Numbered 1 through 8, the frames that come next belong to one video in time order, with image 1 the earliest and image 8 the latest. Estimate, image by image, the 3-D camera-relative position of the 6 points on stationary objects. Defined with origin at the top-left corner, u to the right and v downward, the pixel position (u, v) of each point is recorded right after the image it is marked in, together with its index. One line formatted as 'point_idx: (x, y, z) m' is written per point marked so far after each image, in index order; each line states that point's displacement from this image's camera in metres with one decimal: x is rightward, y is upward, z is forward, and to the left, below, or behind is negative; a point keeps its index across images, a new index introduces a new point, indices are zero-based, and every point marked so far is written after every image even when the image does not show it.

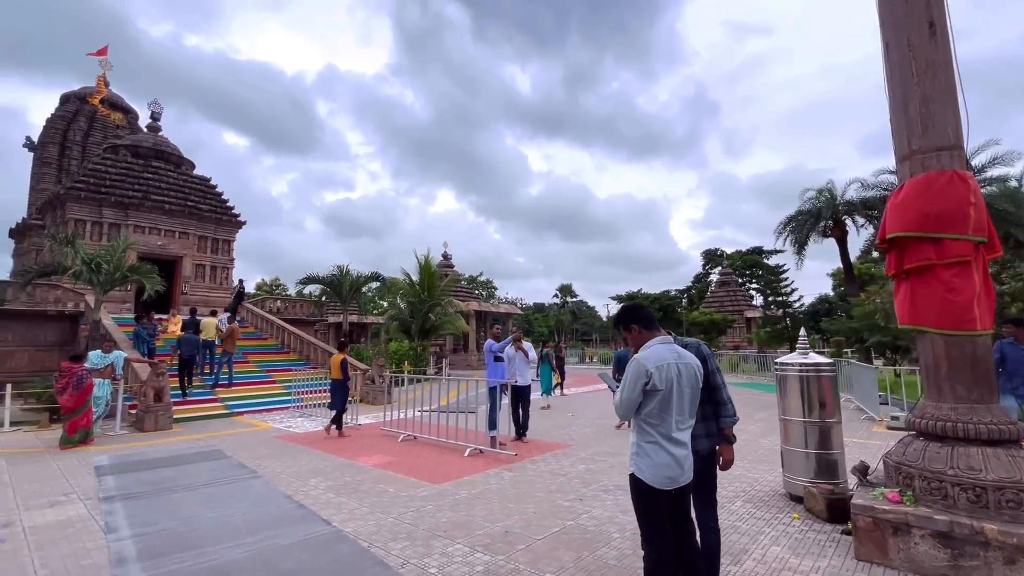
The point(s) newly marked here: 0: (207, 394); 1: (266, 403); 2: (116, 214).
0: (-7.6, -2.6, +12.0) m
1: (-6.2, -2.9, +12.2) m
2: (-16.6, +3.1, +20.1) m
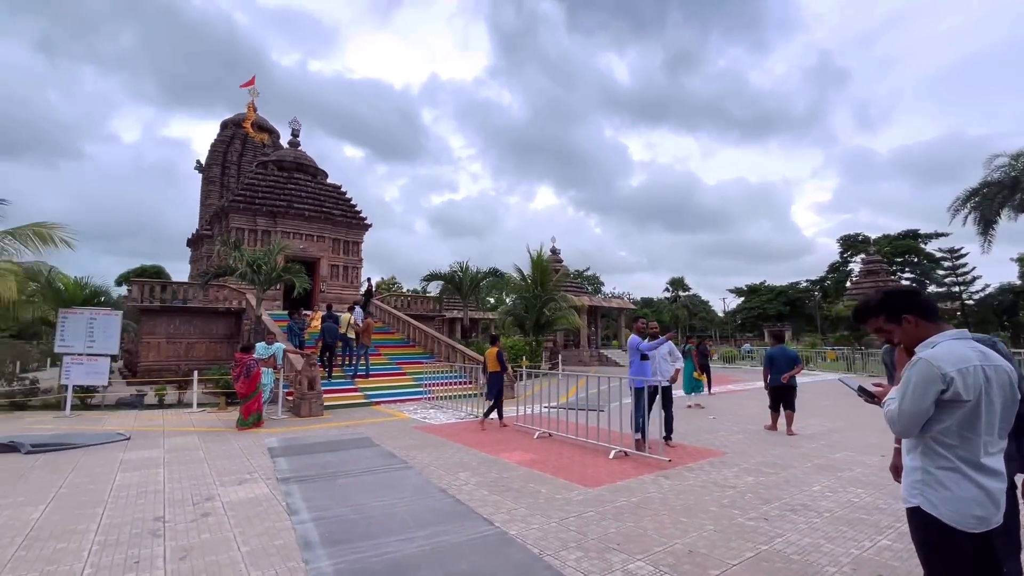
0: (-4.4, -2.6, +12.9) m
1: (-3.0, -2.8, +12.9) m
2: (-11.5, +3.1, +22.7) m
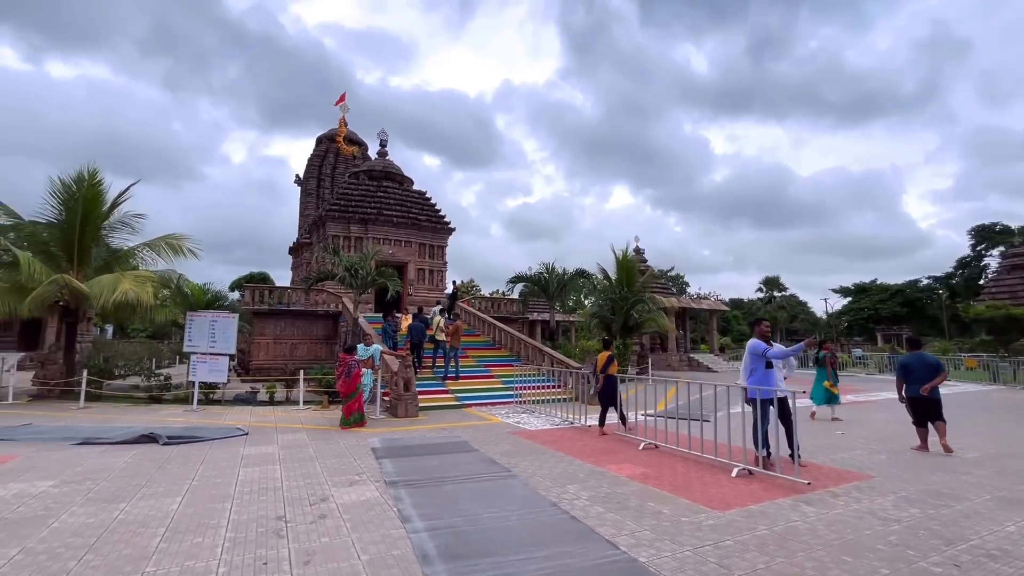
0: (-2.0, -2.6, +13.1) m
1: (-0.6, -2.9, +12.8) m
2: (-7.6, +2.9, +23.8) m
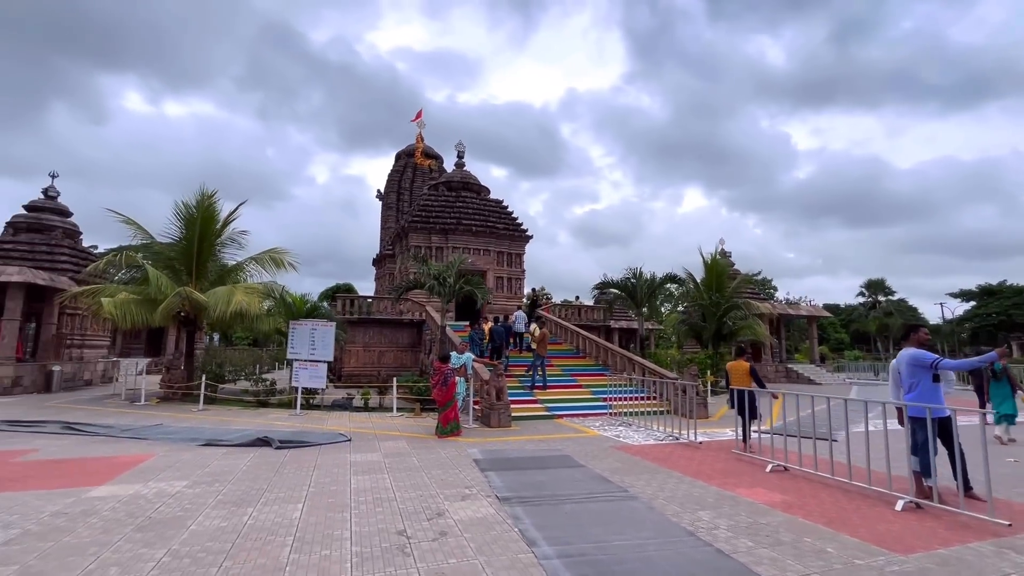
0: (+0.4, -2.8, +12.8) m
1: (+1.8, -3.1, +12.3) m
2: (-3.6, +2.5, +24.3) m
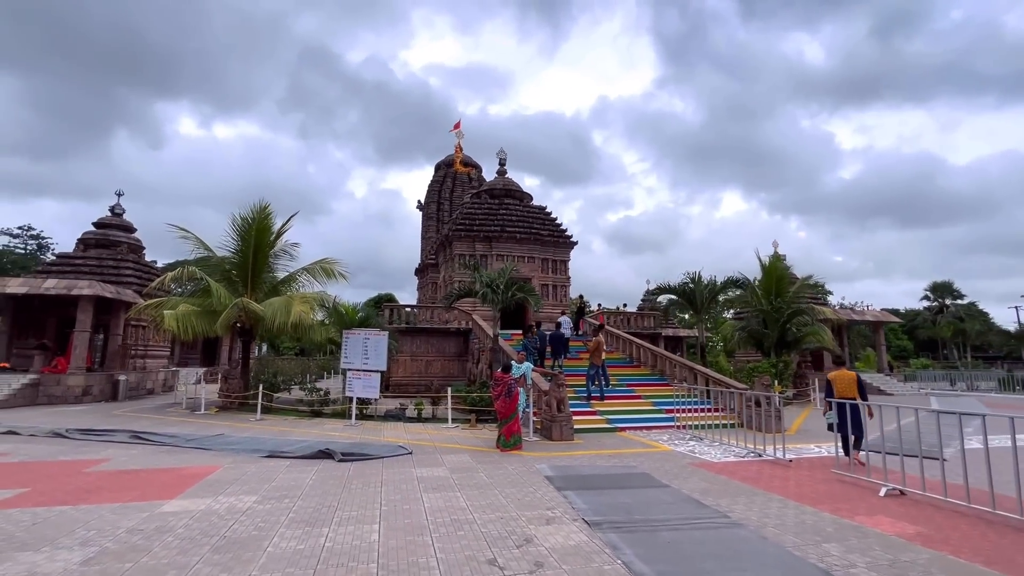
0: (+1.9, -3.0, +12.3) m
1: (+3.2, -3.2, +11.7) m
2: (-1.4, +2.1, +24.2) m
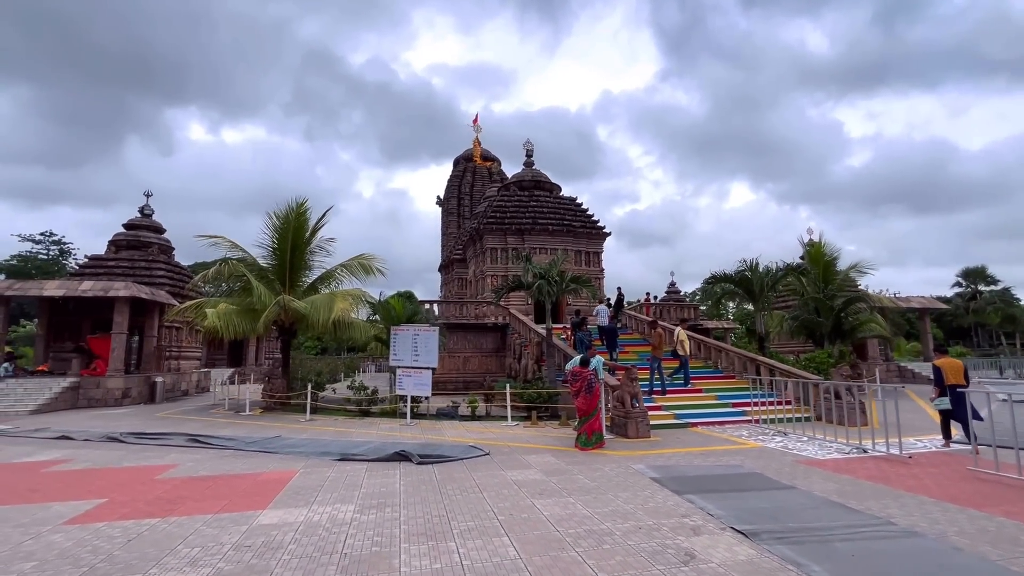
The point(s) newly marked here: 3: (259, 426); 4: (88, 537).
0: (+3.3, -2.7, +11.7) m
1: (+4.6, -2.9, +11.1) m
2: (+0.2, +2.4, +23.6) m
3: (-5.9, -3.2, +11.1) m
4: (-3.8, -2.3, +4.4) m
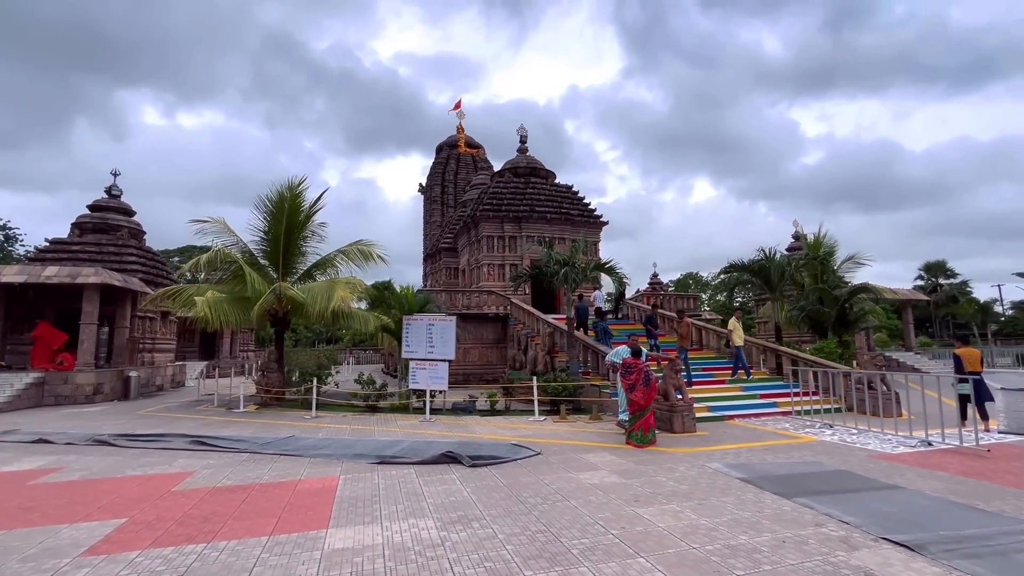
0: (+3.9, -2.4, +11.3) m
1: (+5.2, -2.6, +10.7) m
2: (+0.1, +2.9, +22.9) m
3: (-5.3, -2.9, +10.2) m
4: (-2.8, -2.1, +3.5) m
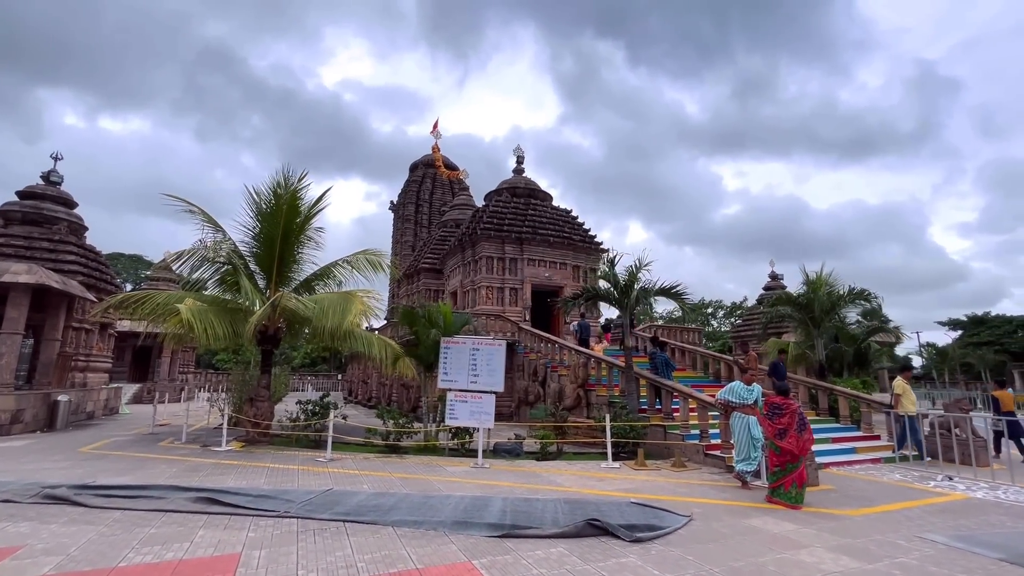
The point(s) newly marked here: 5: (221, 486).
0: (+5.0, -3.1, +10.1) m
1: (+6.4, -3.3, +9.7) m
2: (+0.1, +1.7, +21.5) m
3: (-3.9, -3.0, +7.9) m
4: (-0.7, -1.9, +1.6) m
5: (-4.2, -2.8, +6.9) m
